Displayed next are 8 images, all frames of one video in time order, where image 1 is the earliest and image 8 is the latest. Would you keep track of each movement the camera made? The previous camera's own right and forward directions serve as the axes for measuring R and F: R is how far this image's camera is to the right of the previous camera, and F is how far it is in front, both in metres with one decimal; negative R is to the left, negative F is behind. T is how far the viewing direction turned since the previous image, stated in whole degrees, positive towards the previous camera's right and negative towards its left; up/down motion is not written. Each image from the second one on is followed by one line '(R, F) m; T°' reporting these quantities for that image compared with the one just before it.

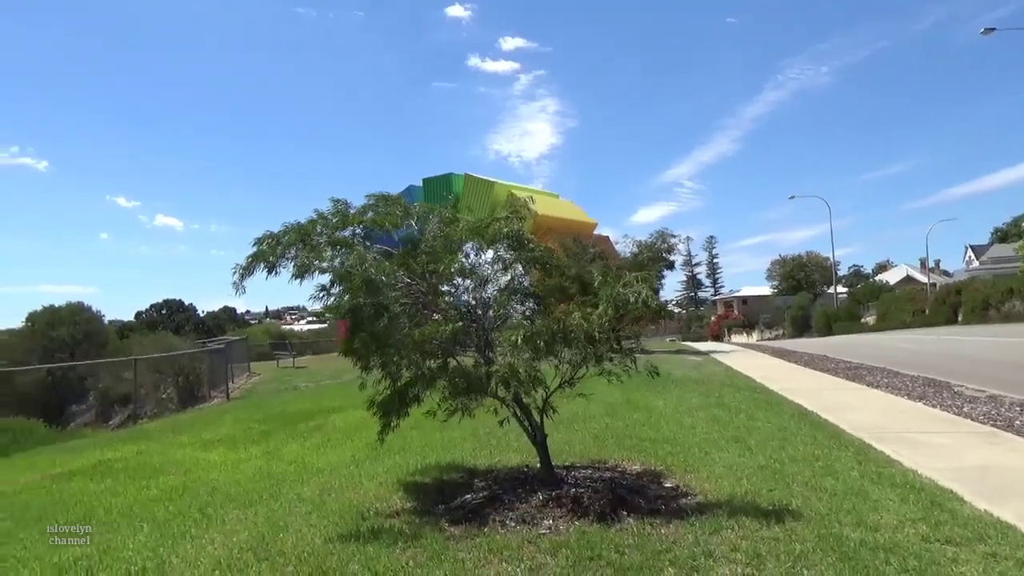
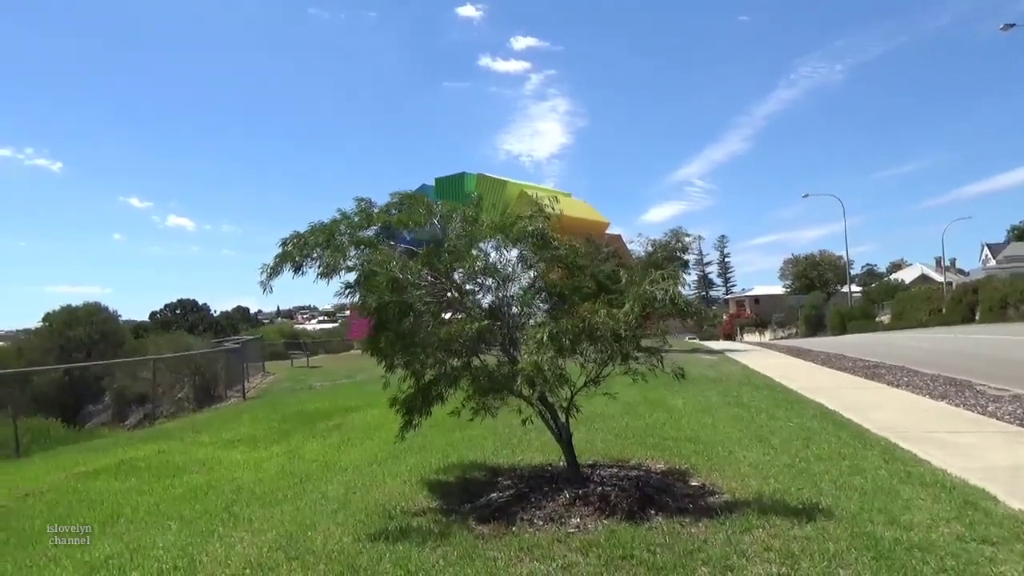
(-0.1, 0.0) m; -1°
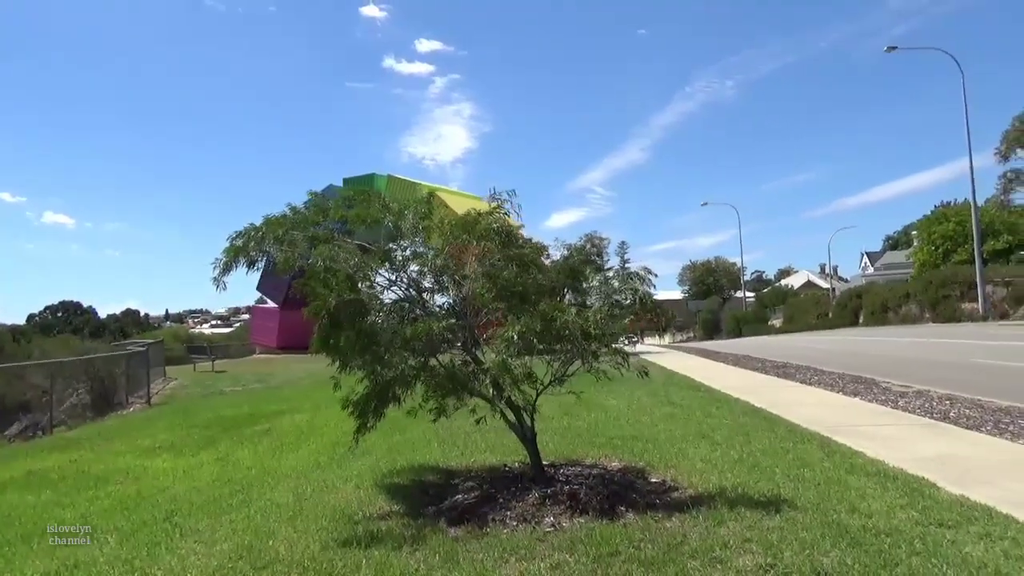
(-0.6, +0.1) m; +7°
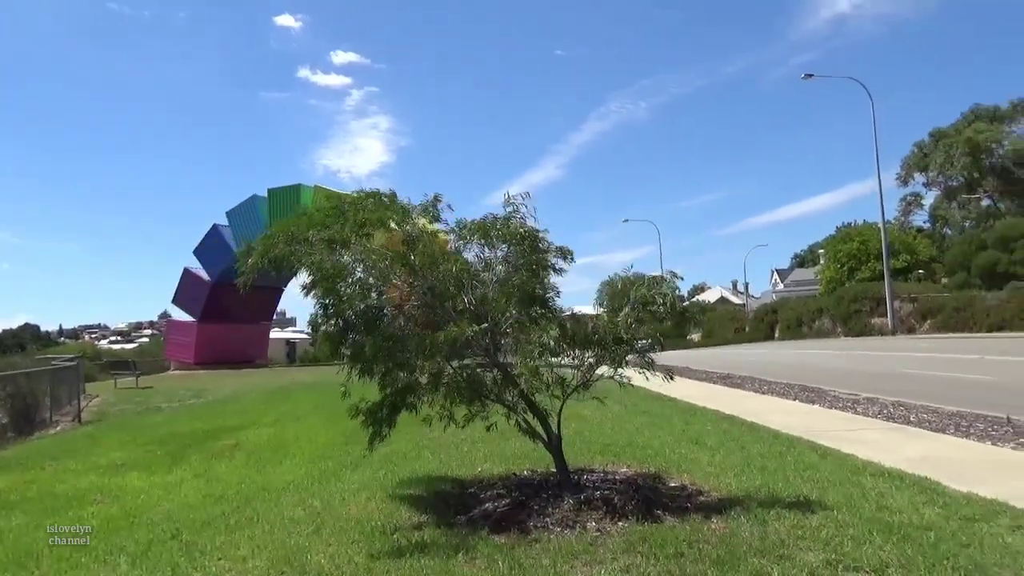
(-1.0, +0.1) m; +7°
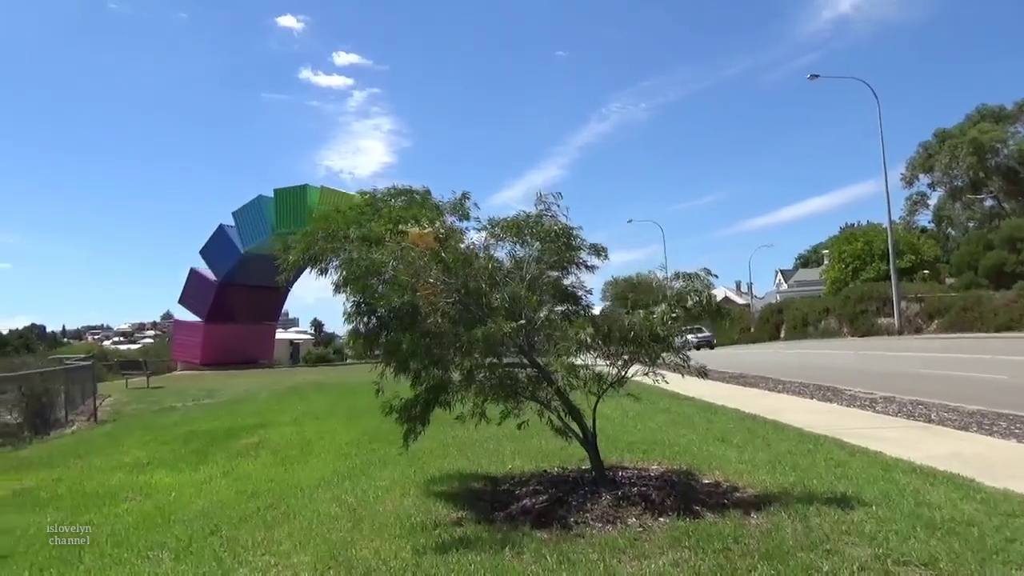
(-0.3, 0.0) m; 0°
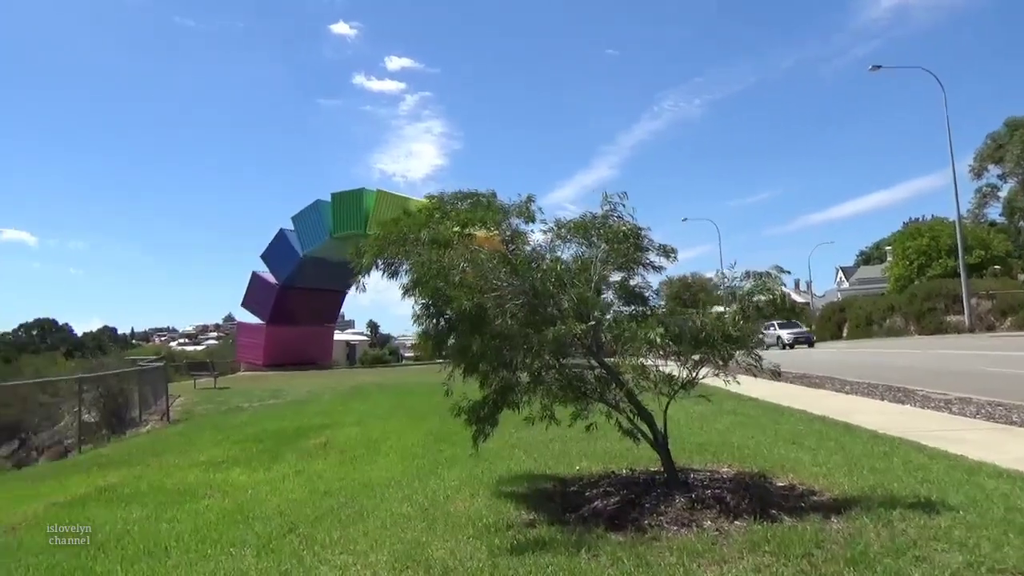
(-0.1, 0.0) m; -3°
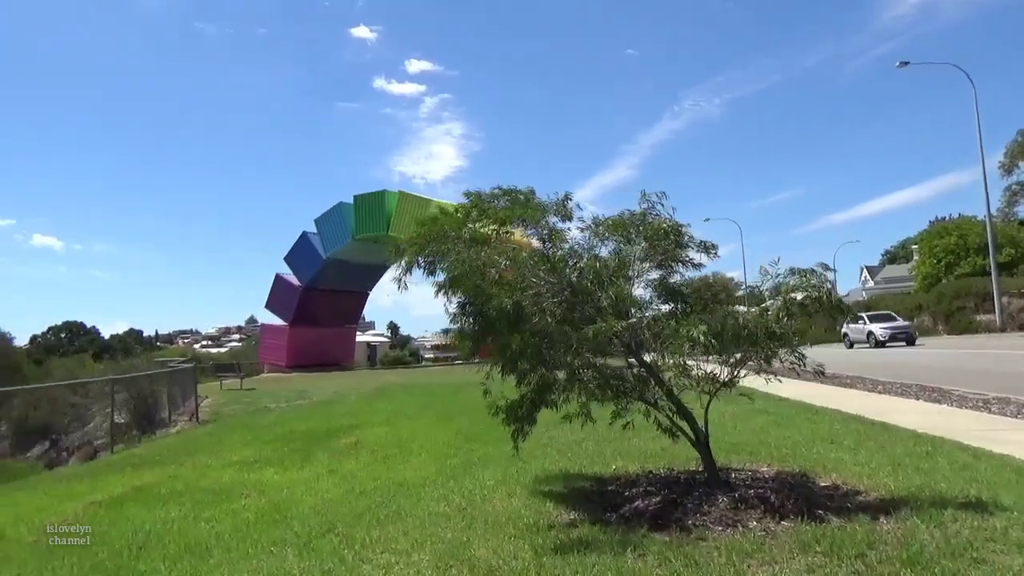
(-0.2, +0.1) m; -1°
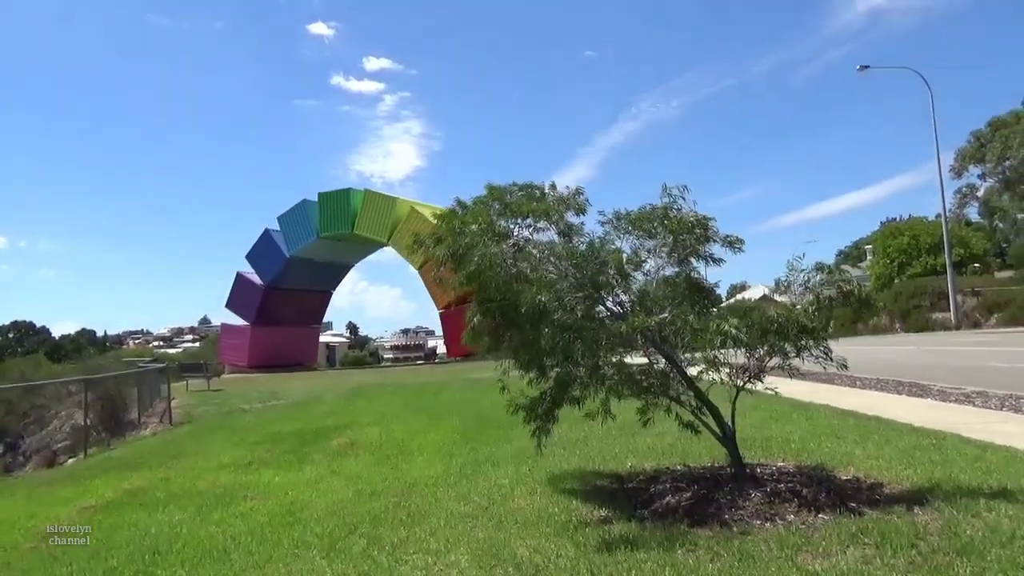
(-0.6, +0.1) m; +3°
